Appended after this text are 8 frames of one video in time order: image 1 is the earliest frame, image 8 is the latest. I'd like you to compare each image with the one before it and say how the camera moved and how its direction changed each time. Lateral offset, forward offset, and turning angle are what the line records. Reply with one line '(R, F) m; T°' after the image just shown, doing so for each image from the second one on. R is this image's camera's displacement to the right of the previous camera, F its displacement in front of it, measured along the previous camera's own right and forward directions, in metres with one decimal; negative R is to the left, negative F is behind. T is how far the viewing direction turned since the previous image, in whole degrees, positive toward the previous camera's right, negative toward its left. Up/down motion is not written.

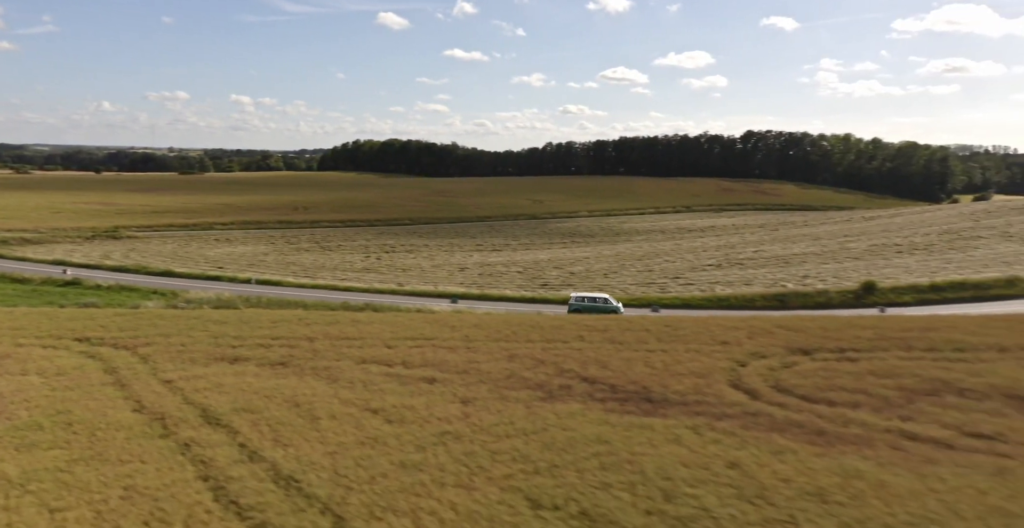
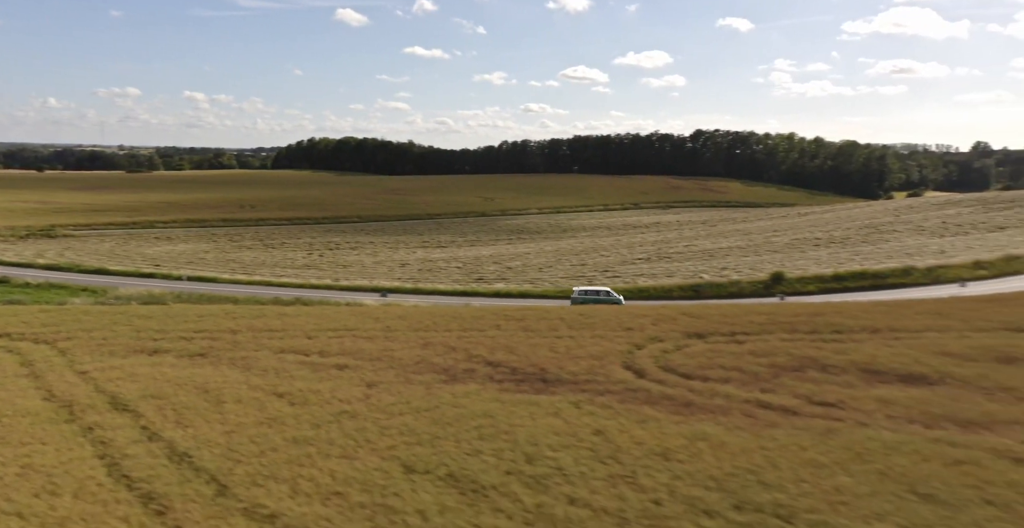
(+1.4, -1.1) m; +3°
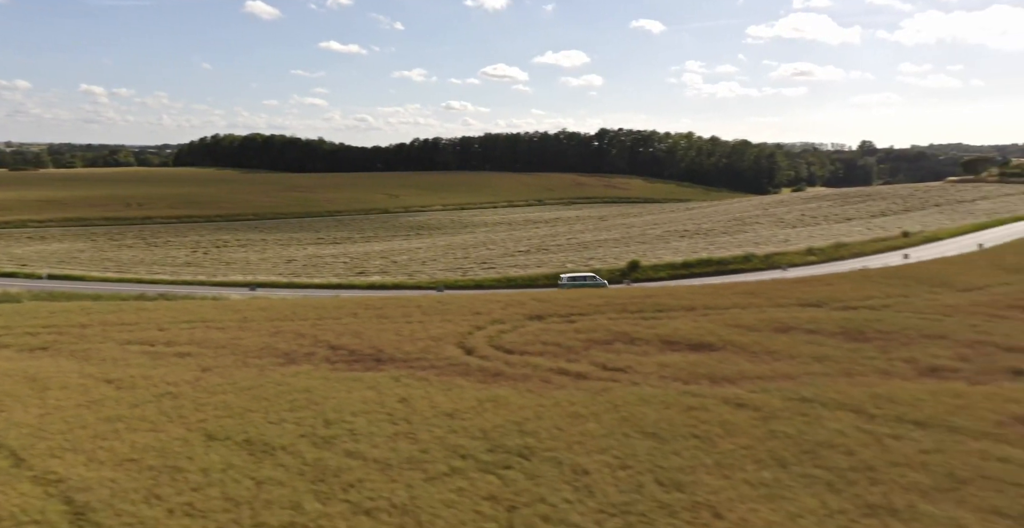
(+2.3, -1.5) m; +7°
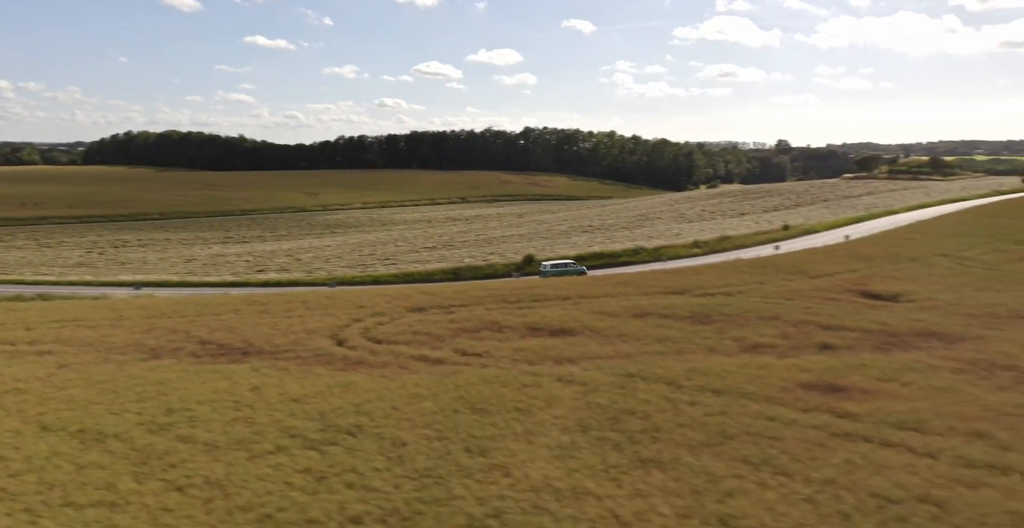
(+1.9, -0.9) m; +6°
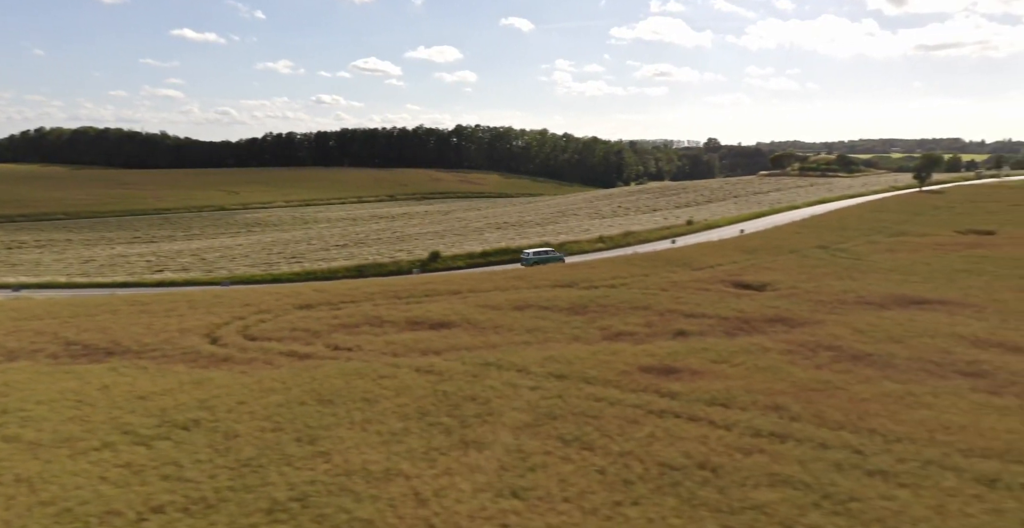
(+1.8, -0.6) m; +5°
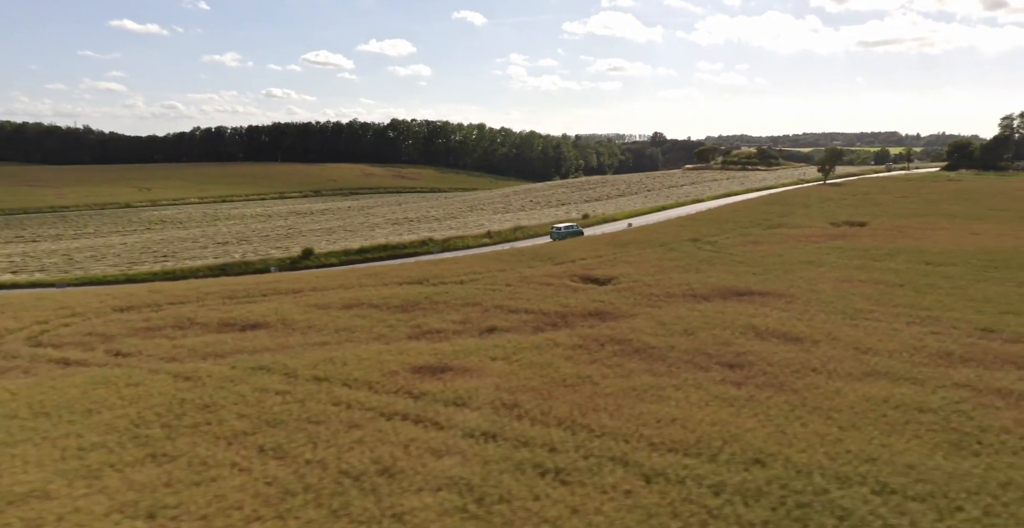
(+4.1, +0.1) m; +4°
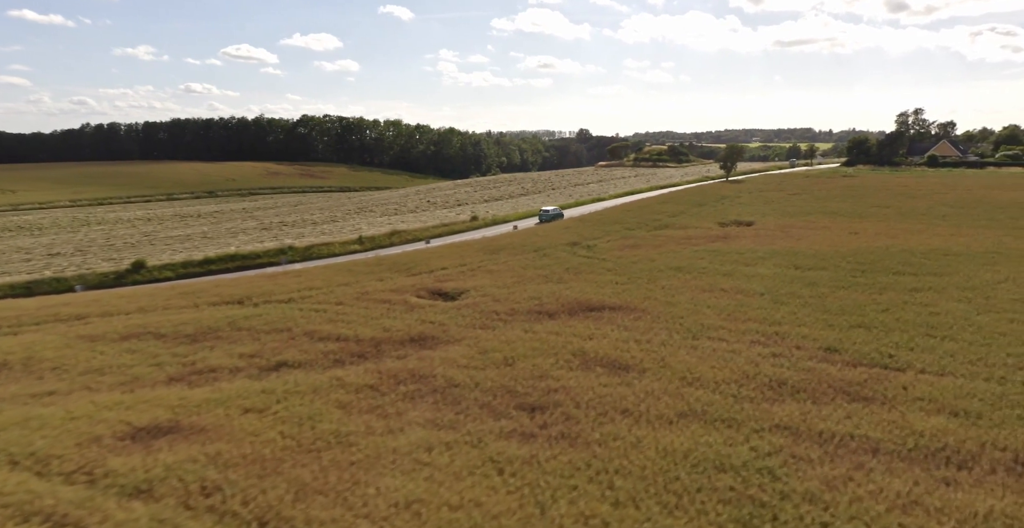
(+3.3, +2.5) m; +6°
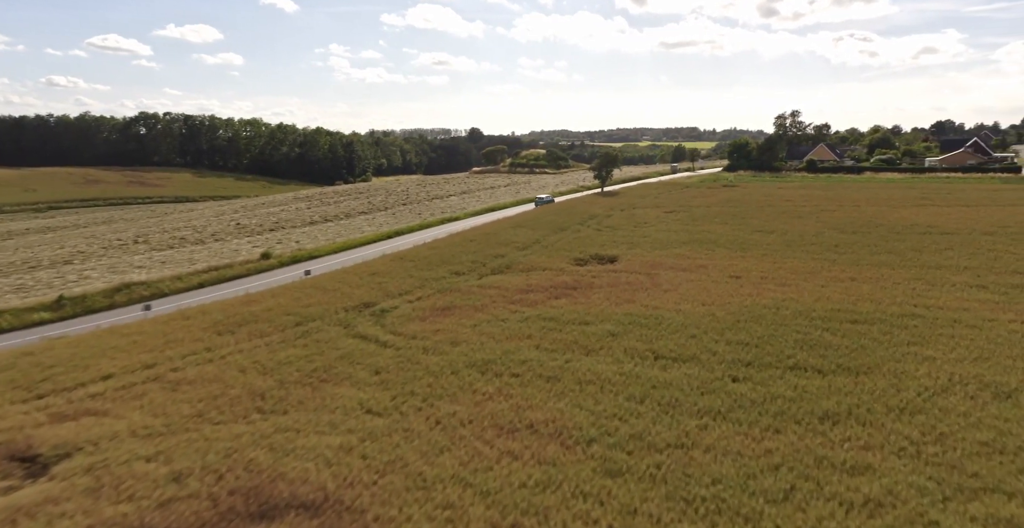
(+5.0, +9.5) m; +9°
